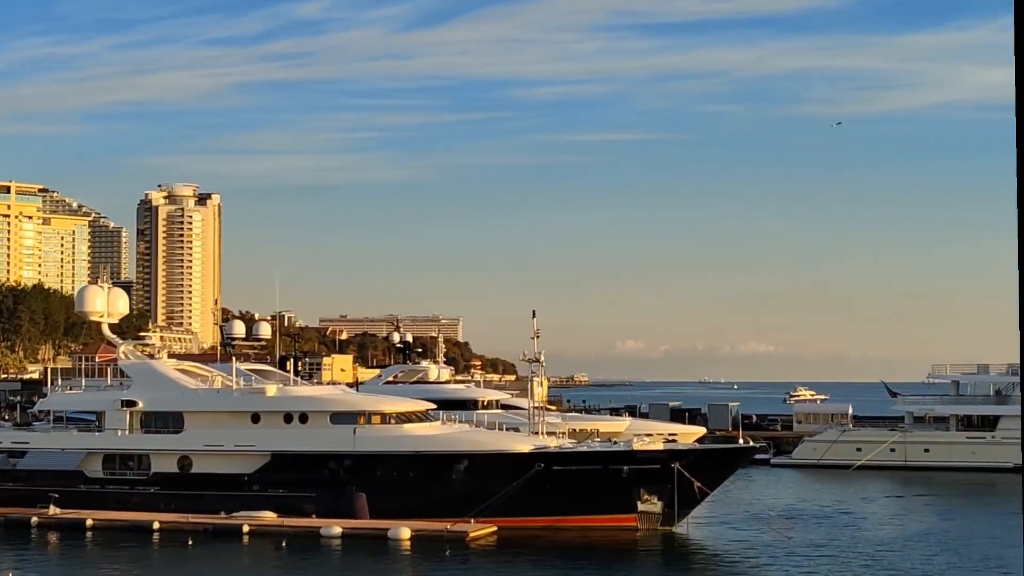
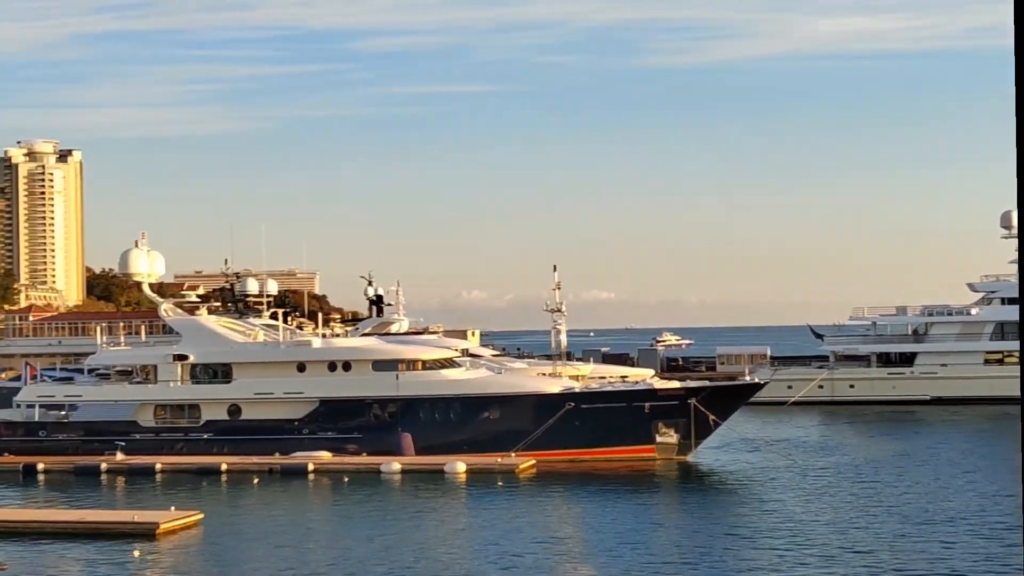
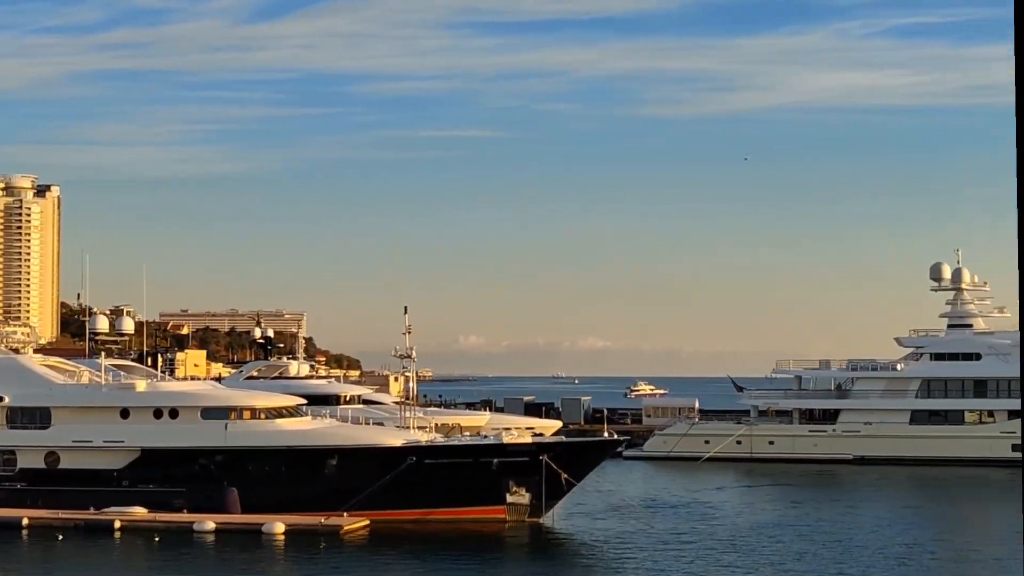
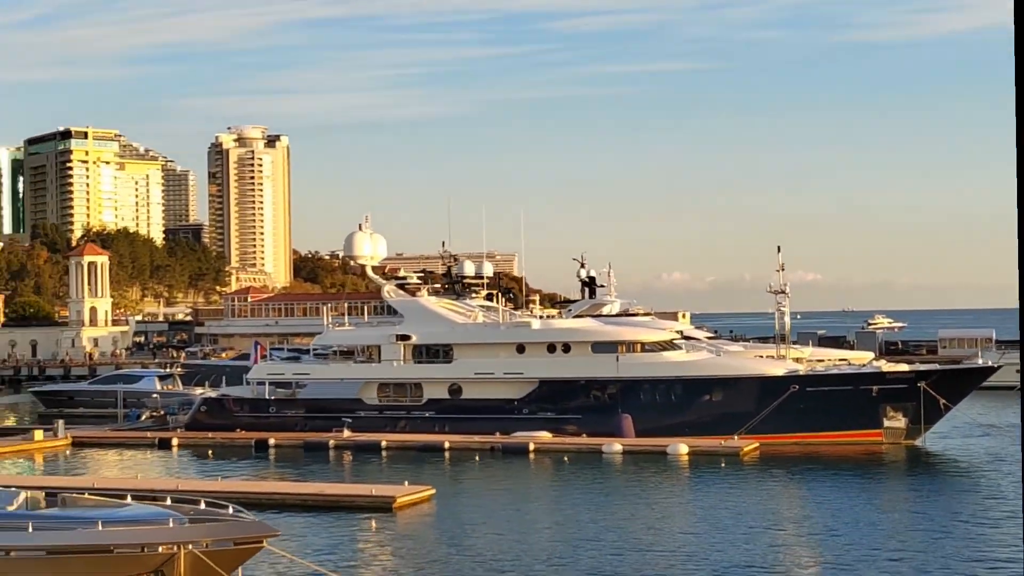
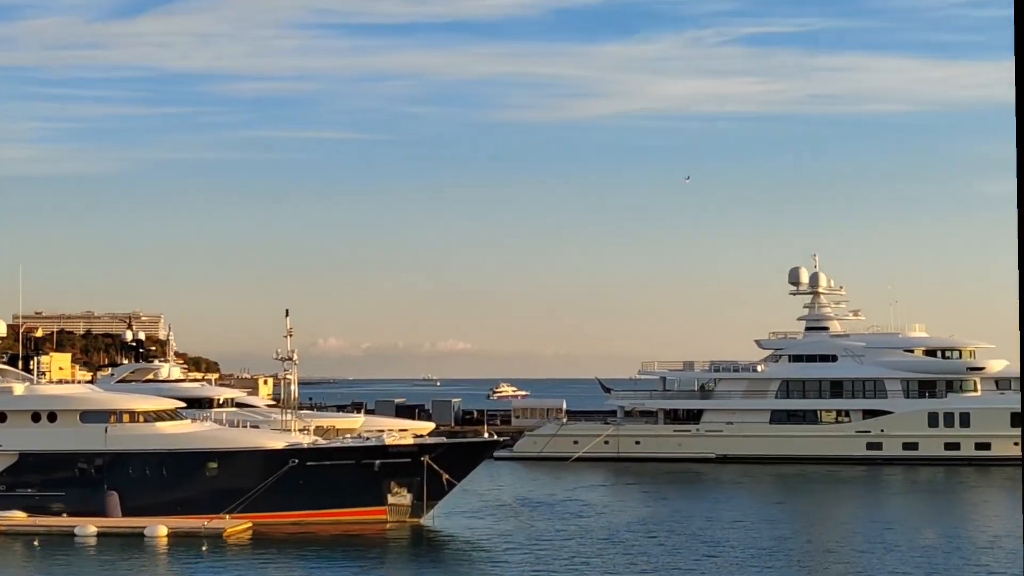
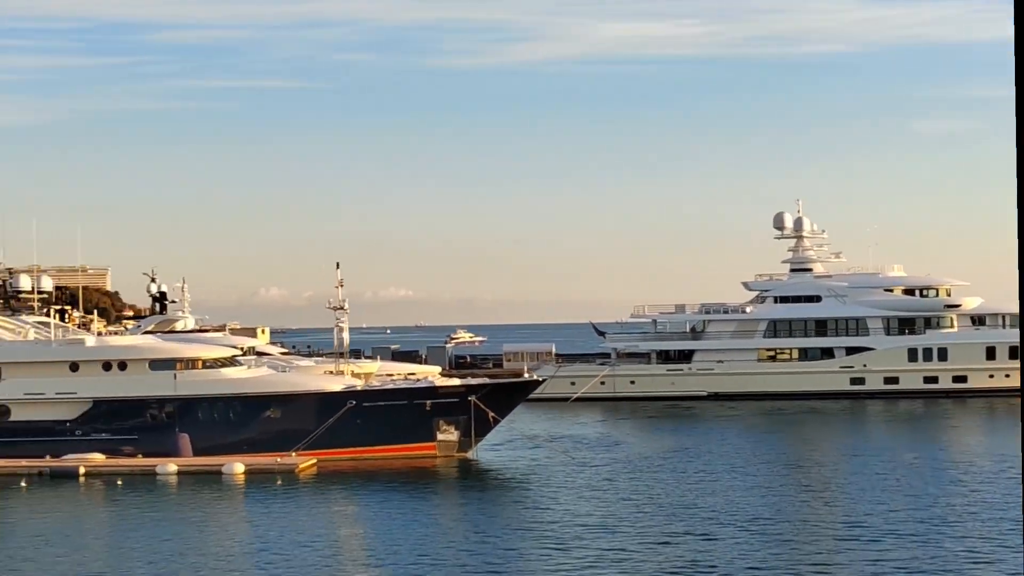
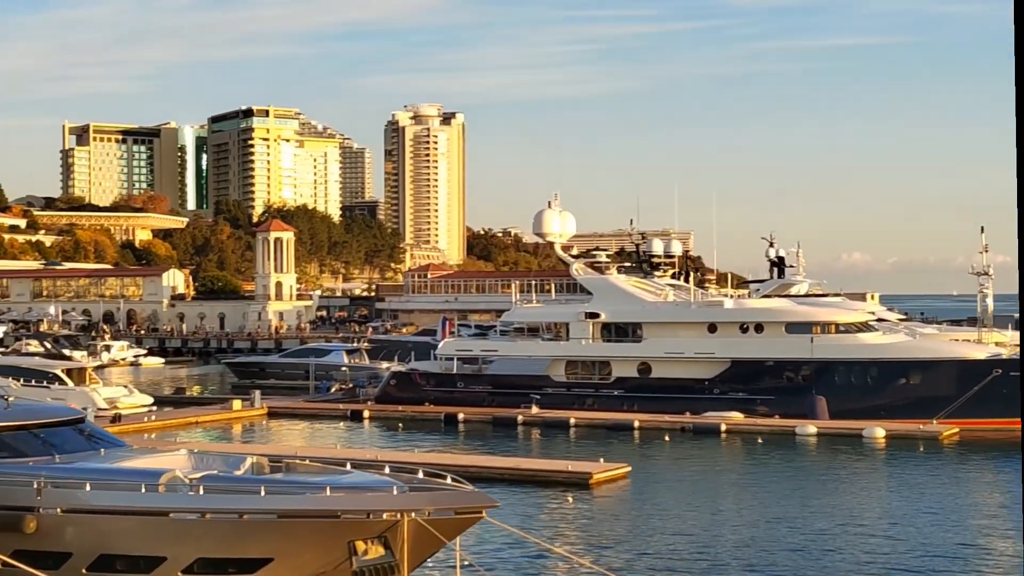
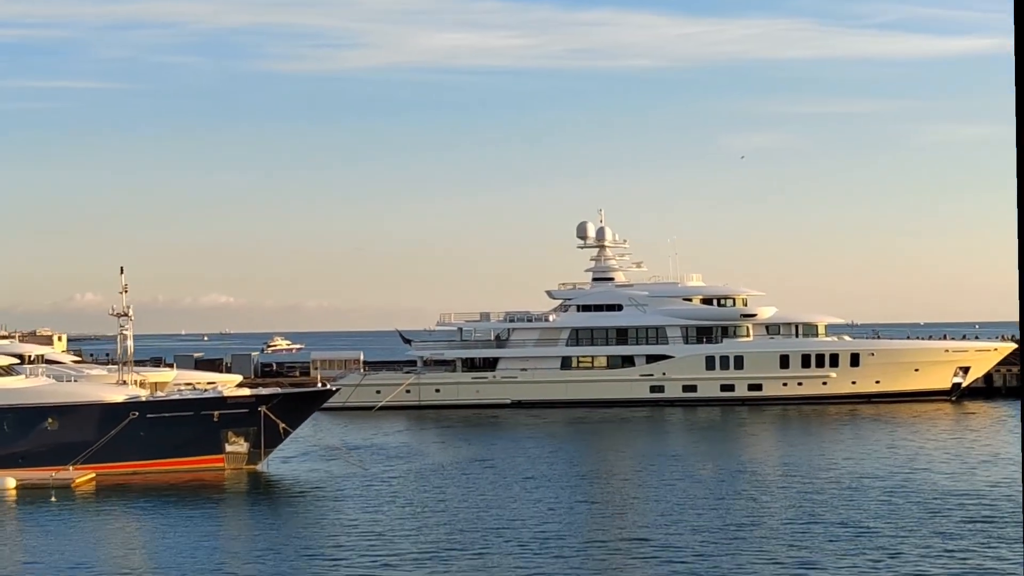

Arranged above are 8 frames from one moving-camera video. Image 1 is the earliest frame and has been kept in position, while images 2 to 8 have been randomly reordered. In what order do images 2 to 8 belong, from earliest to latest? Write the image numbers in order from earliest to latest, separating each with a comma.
3, 5, 8, 6, 2, 4, 7
